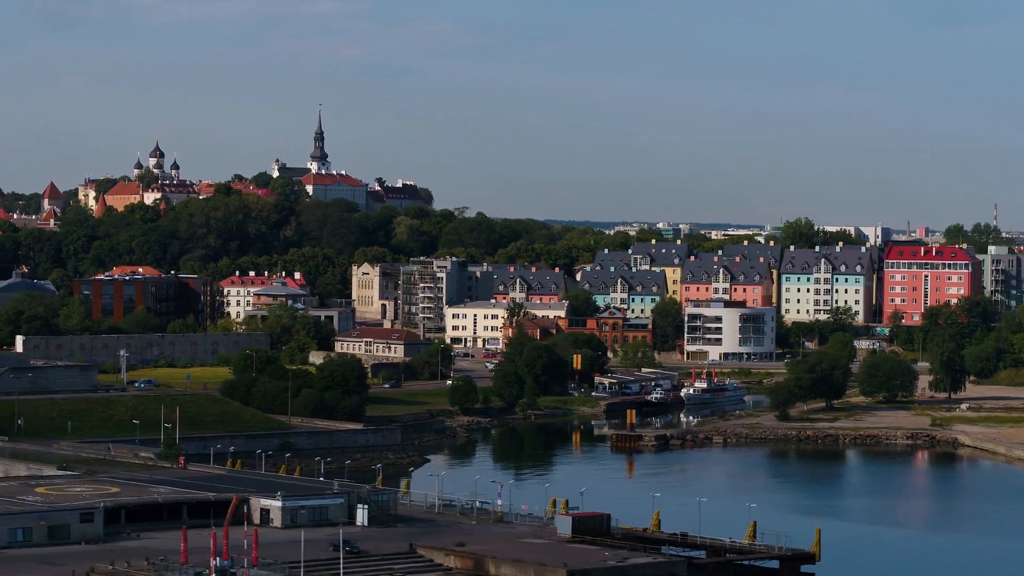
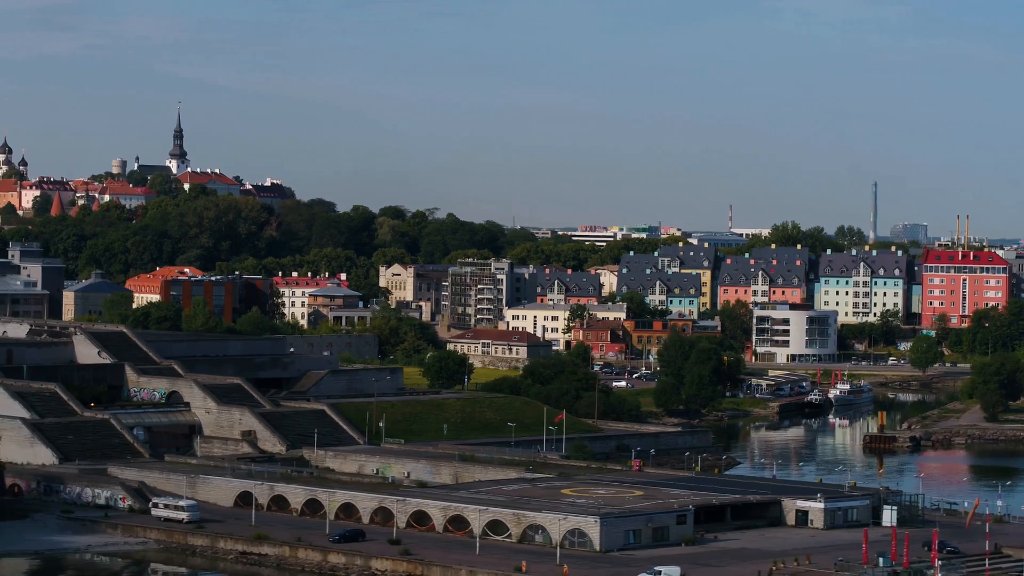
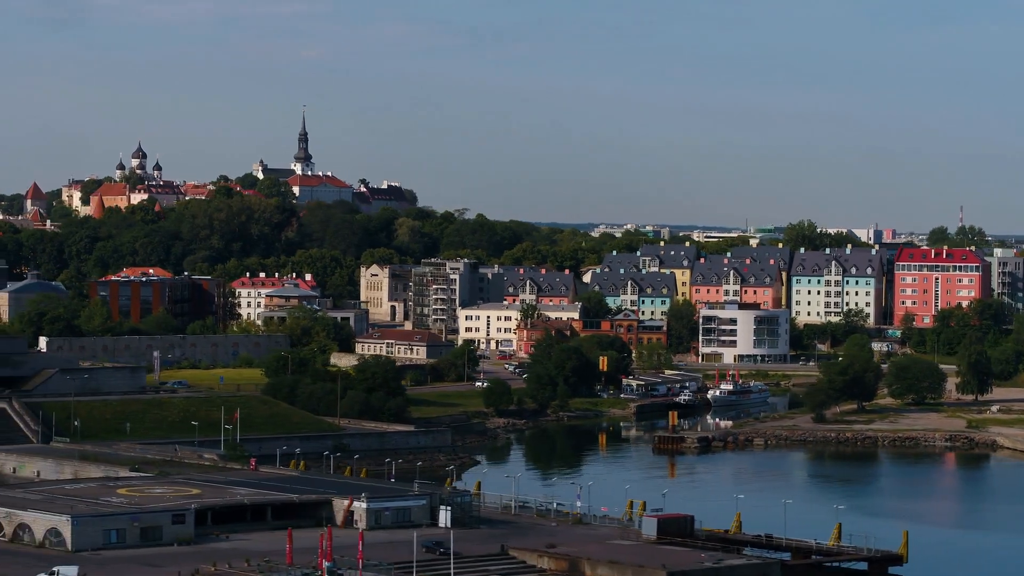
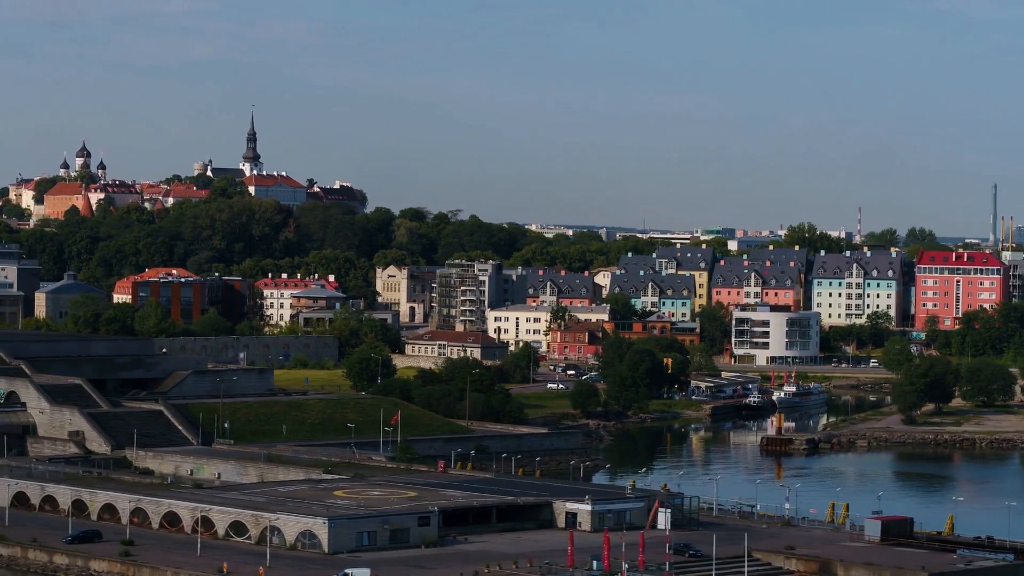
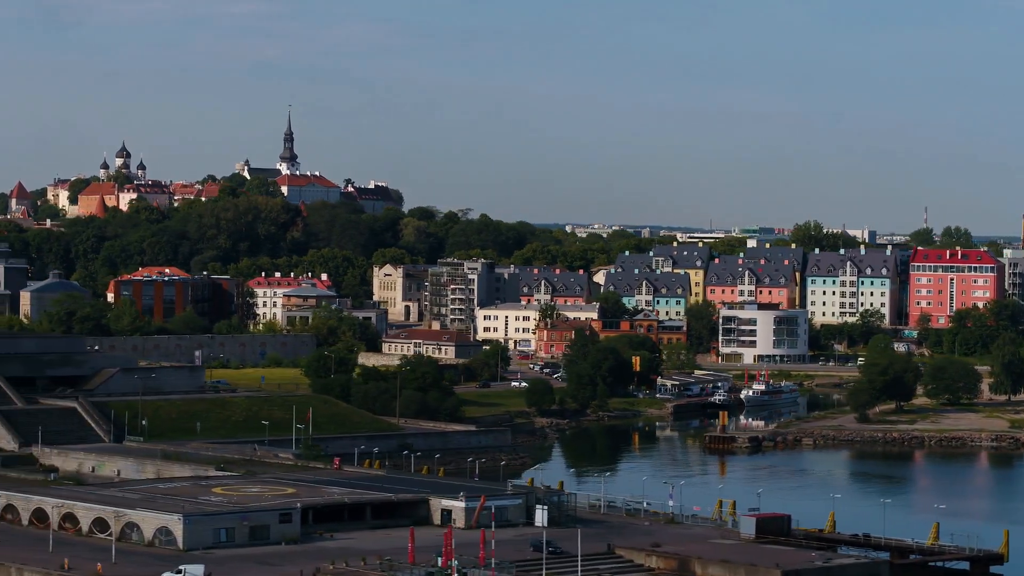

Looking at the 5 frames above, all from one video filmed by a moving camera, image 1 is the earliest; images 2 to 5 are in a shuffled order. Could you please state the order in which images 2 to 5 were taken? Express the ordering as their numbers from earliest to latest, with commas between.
3, 5, 4, 2
